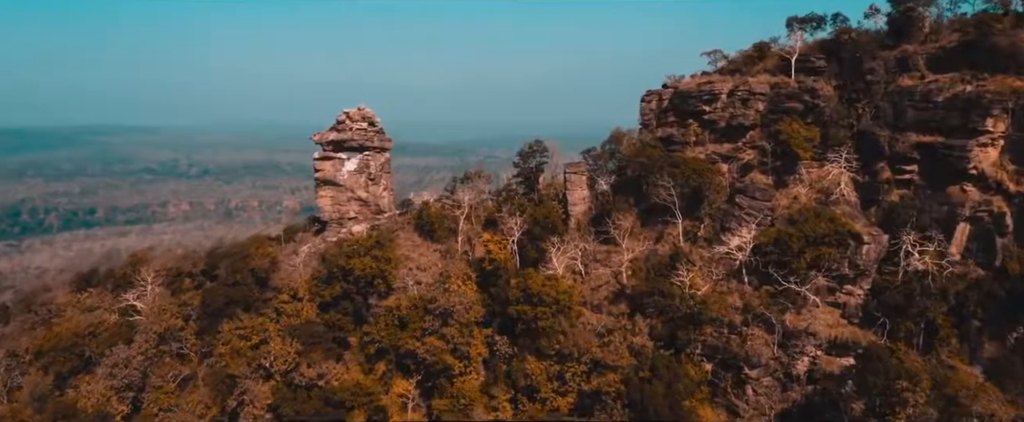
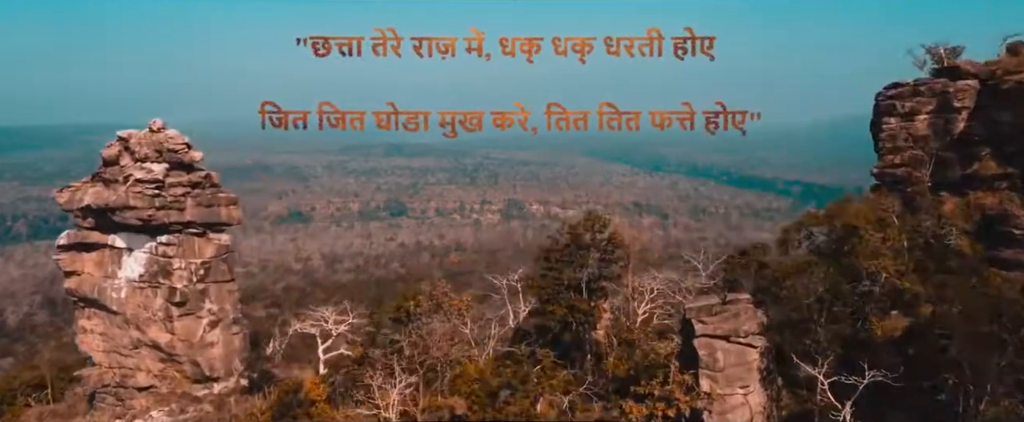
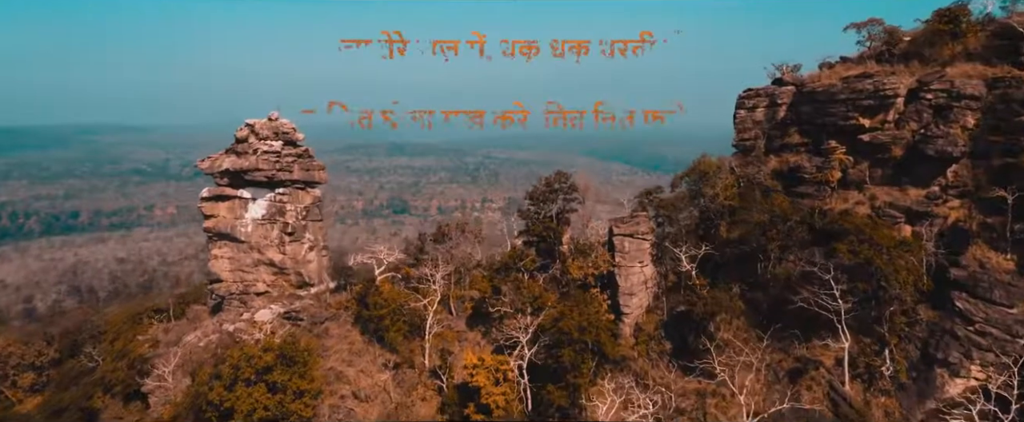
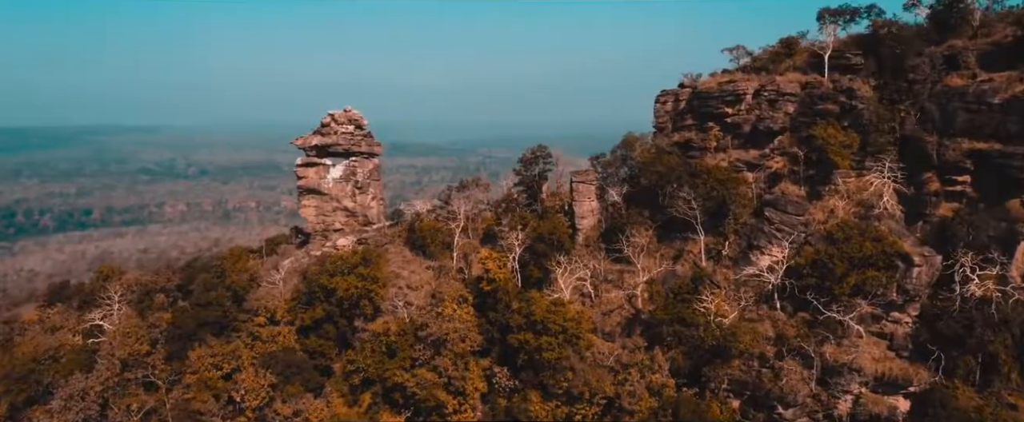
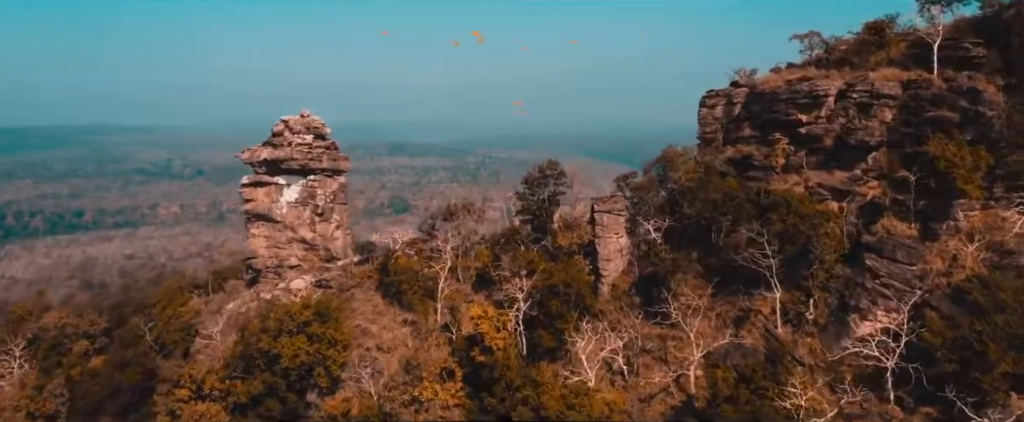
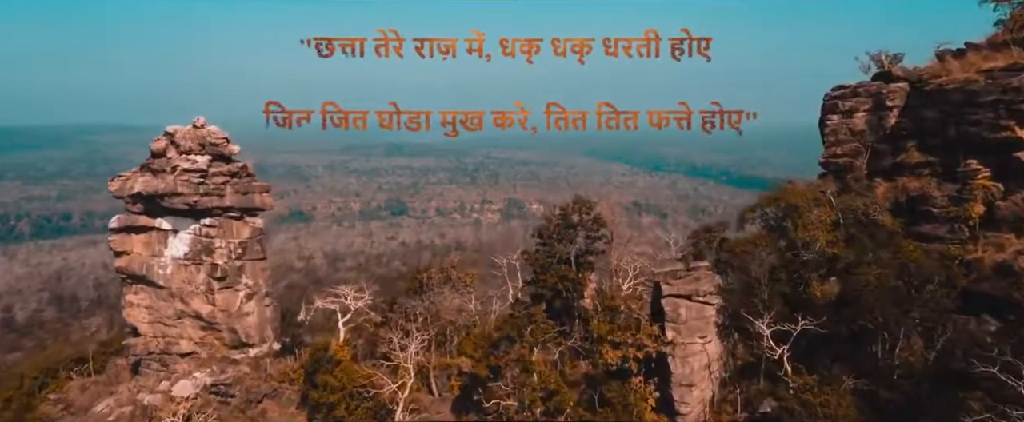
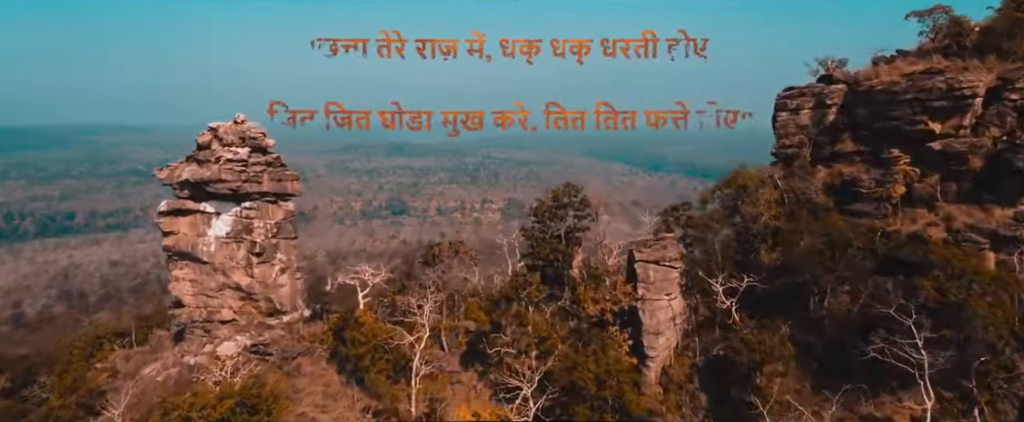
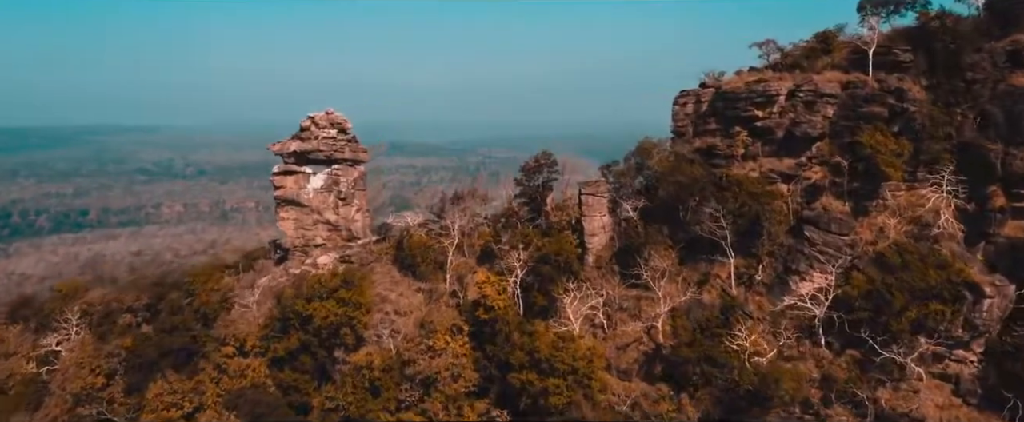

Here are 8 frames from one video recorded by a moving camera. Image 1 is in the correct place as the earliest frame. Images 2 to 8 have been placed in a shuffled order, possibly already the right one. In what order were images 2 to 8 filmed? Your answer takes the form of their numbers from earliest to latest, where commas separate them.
4, 8, 5, 3, 7, 6, 2
